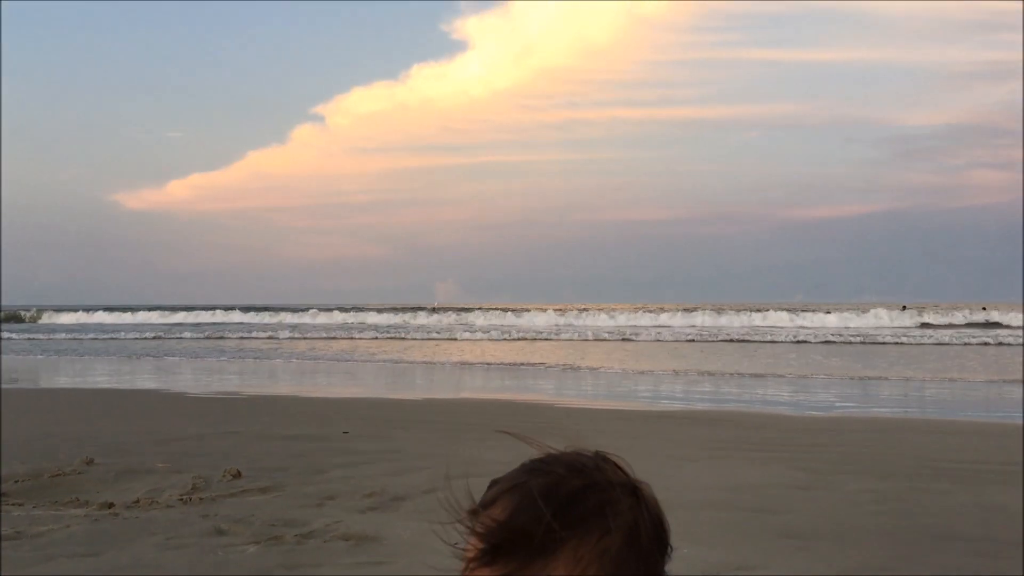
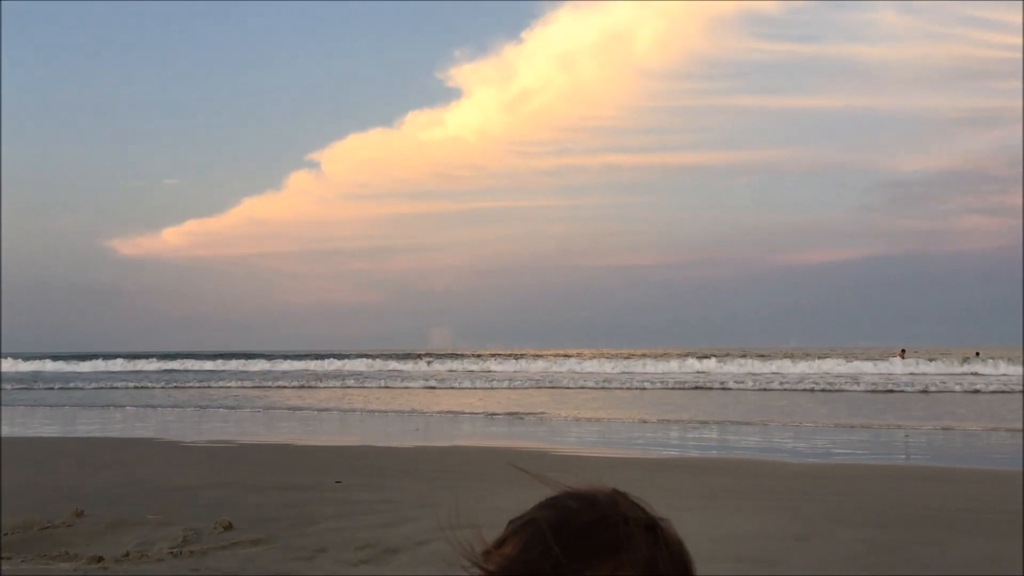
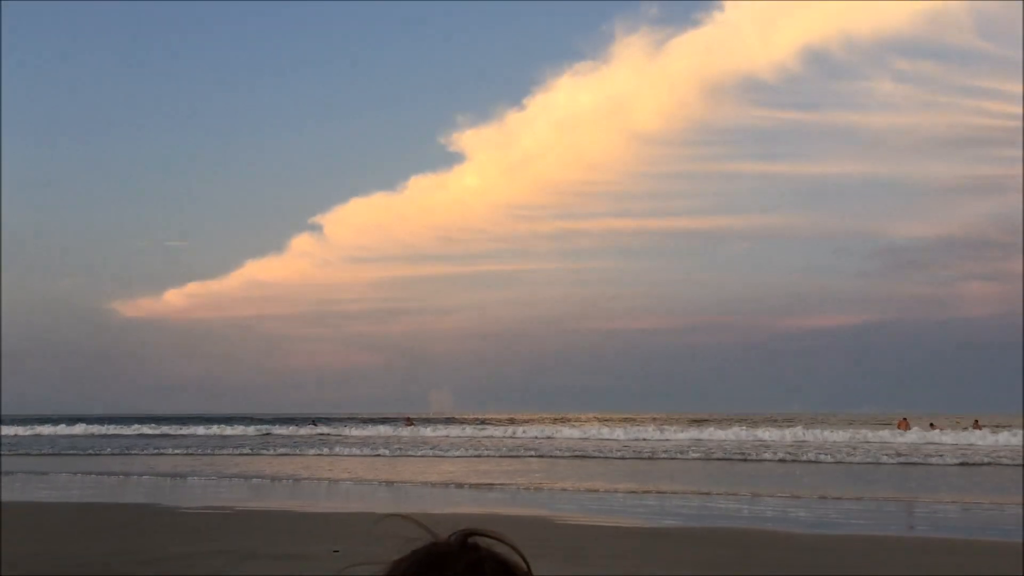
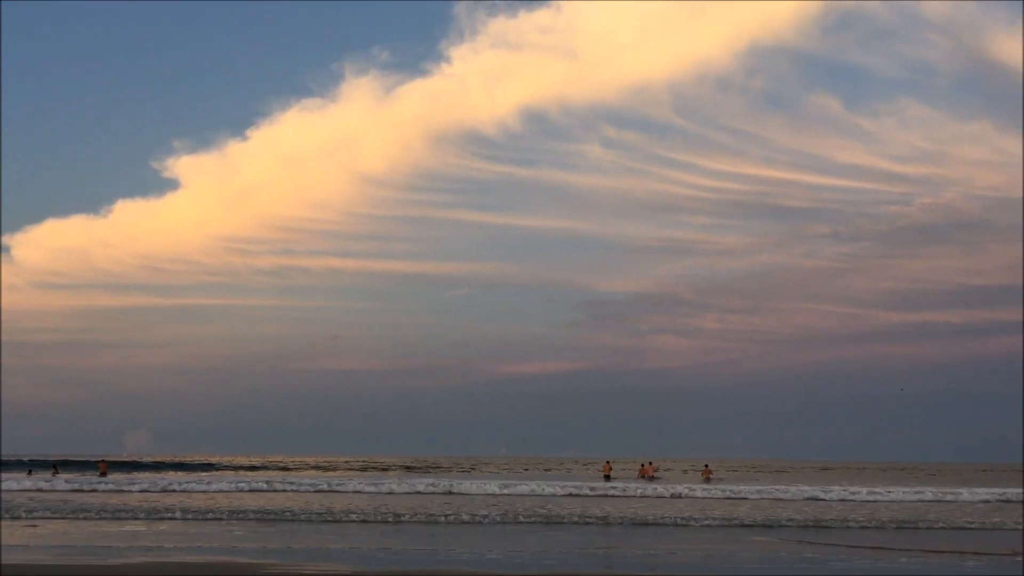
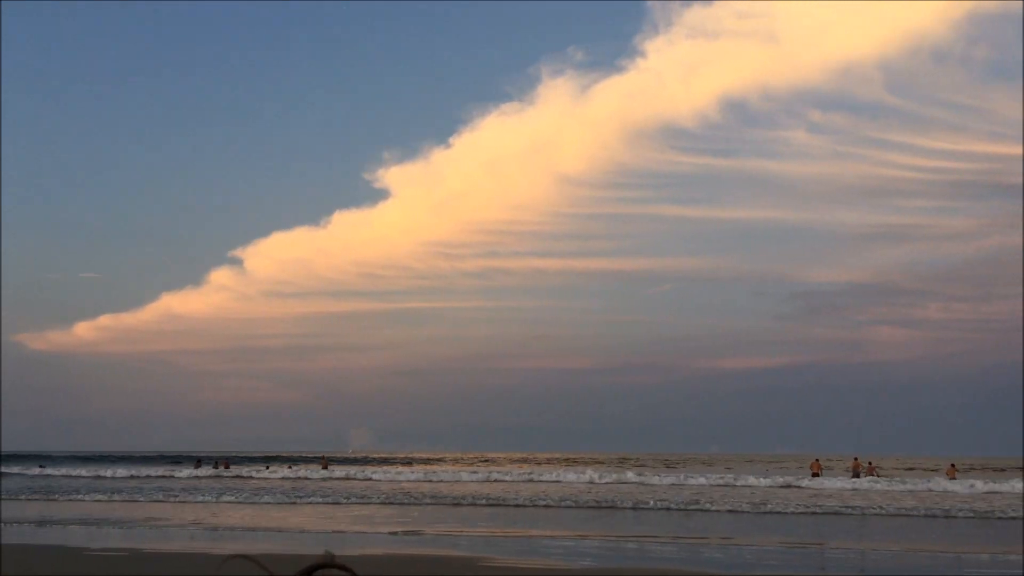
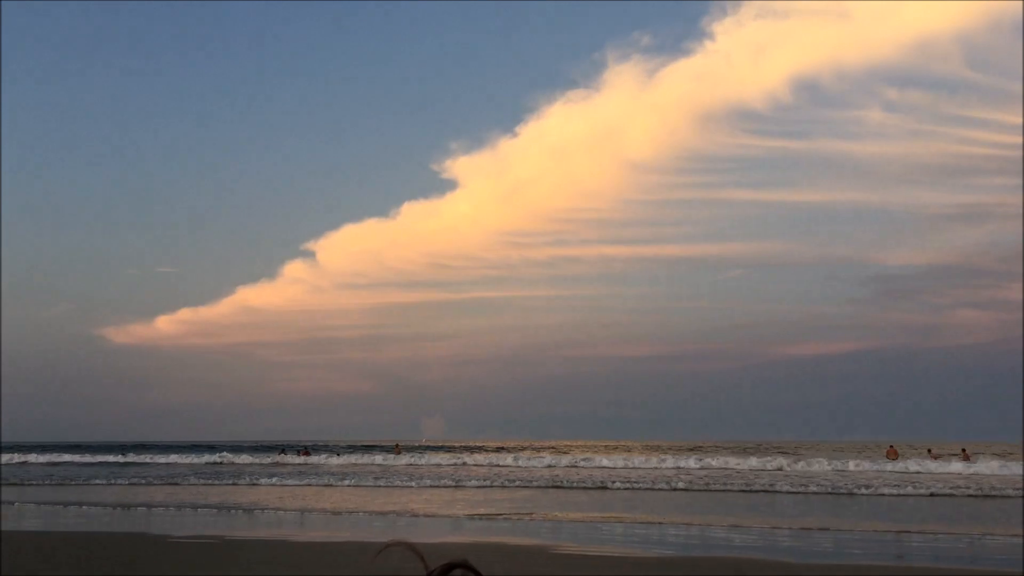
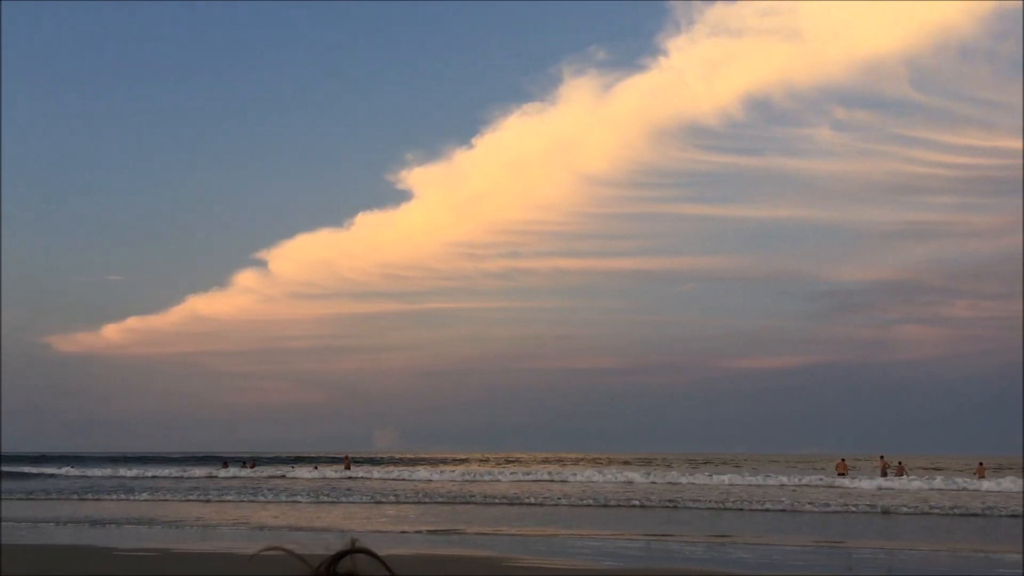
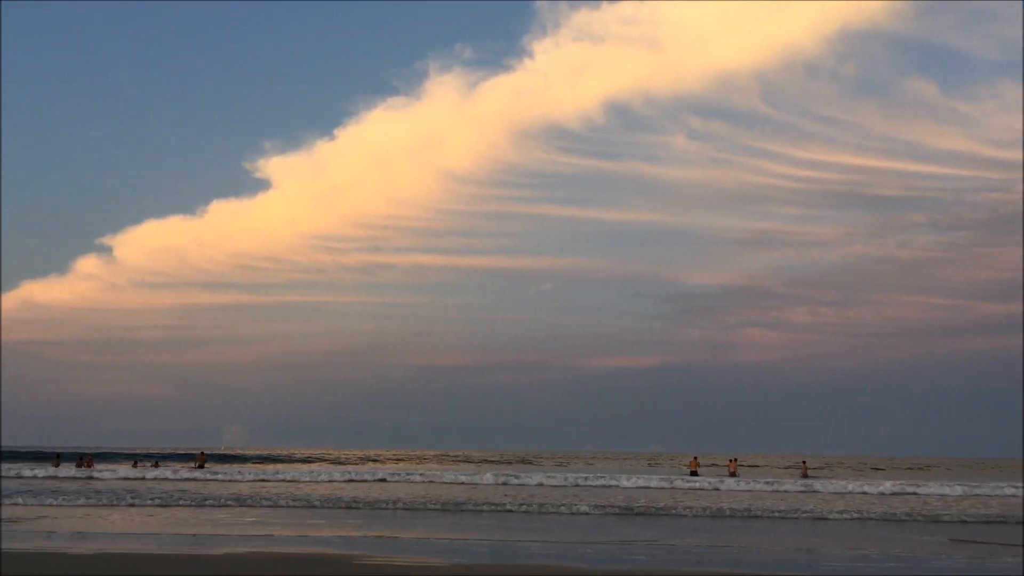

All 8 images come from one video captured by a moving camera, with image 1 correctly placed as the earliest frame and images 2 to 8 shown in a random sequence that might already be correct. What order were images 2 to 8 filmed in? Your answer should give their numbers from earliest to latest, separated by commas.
2, 3, 6, 7, 5, 8, 4
